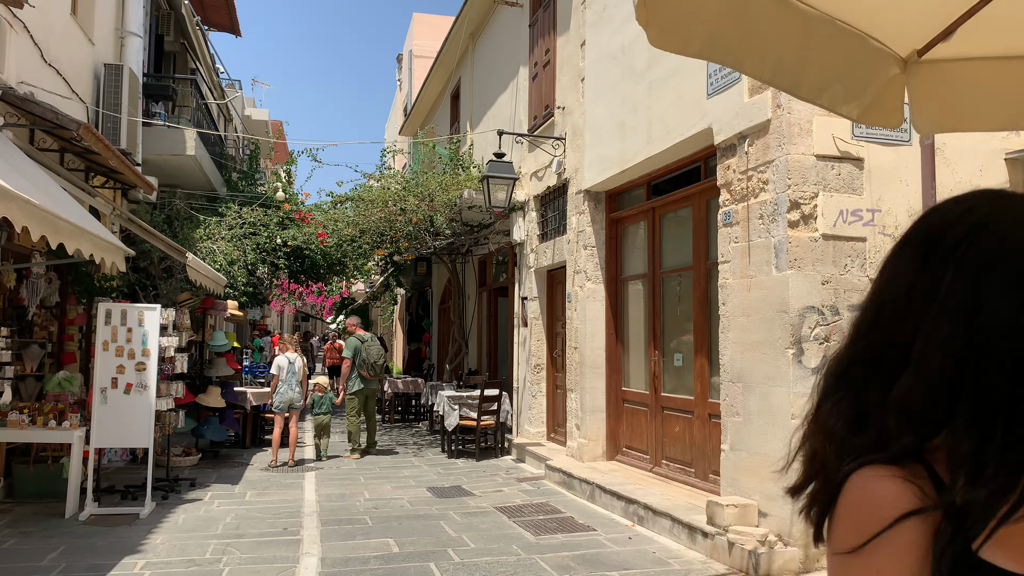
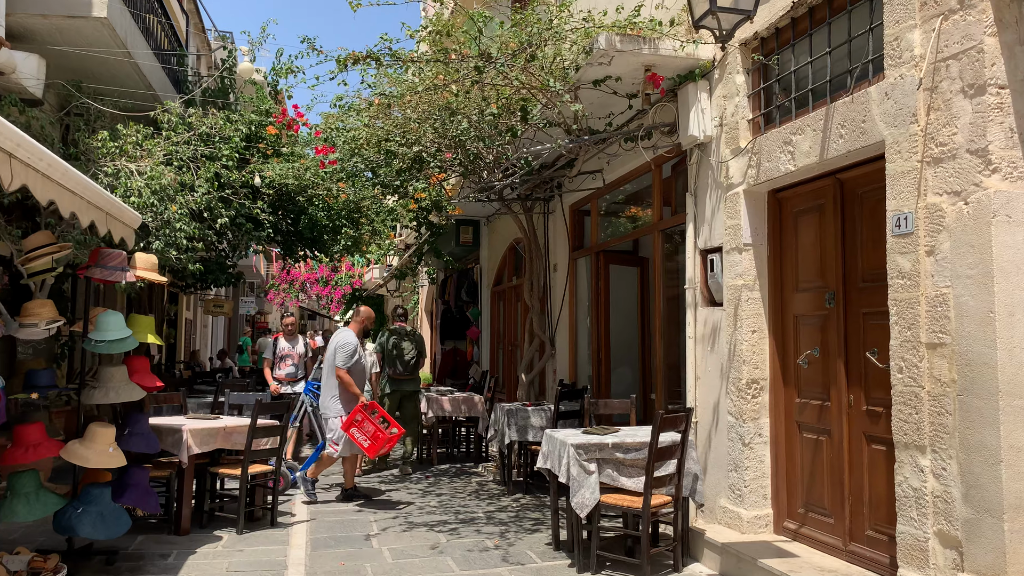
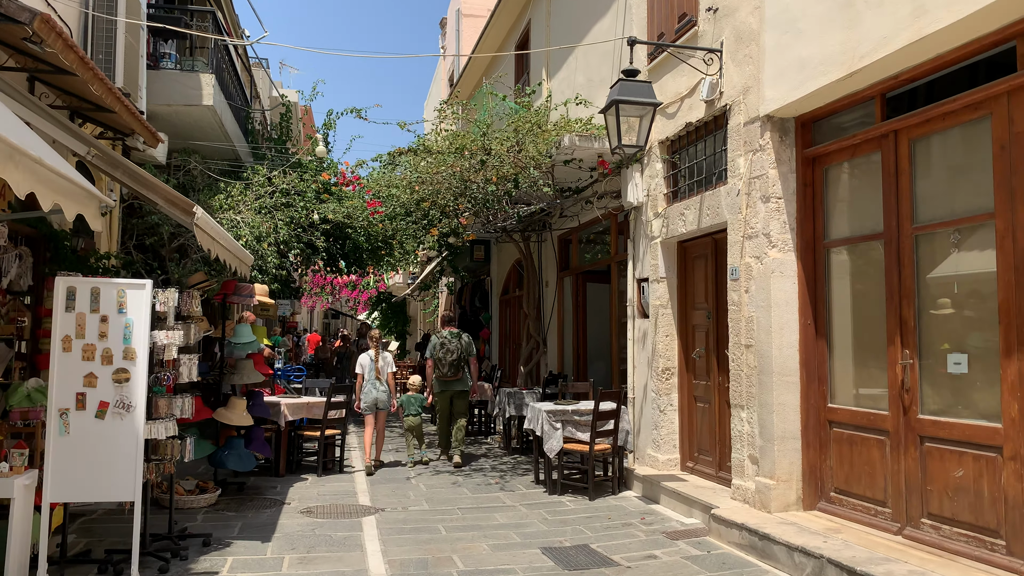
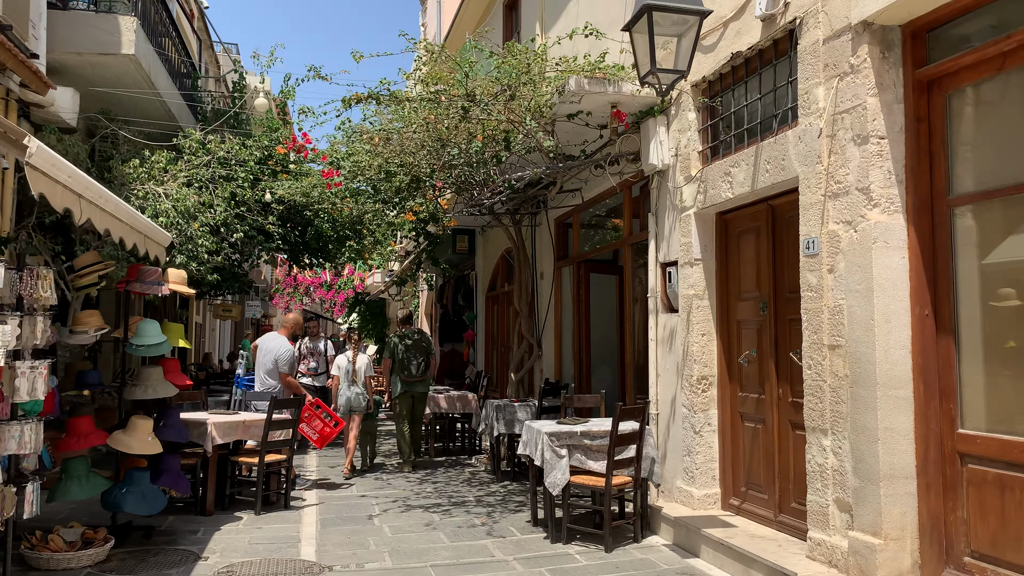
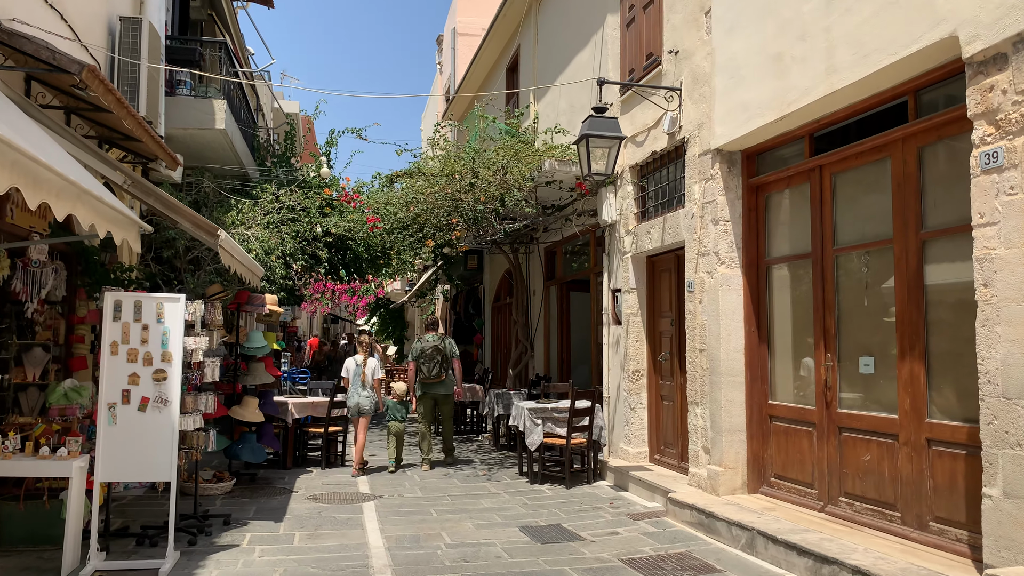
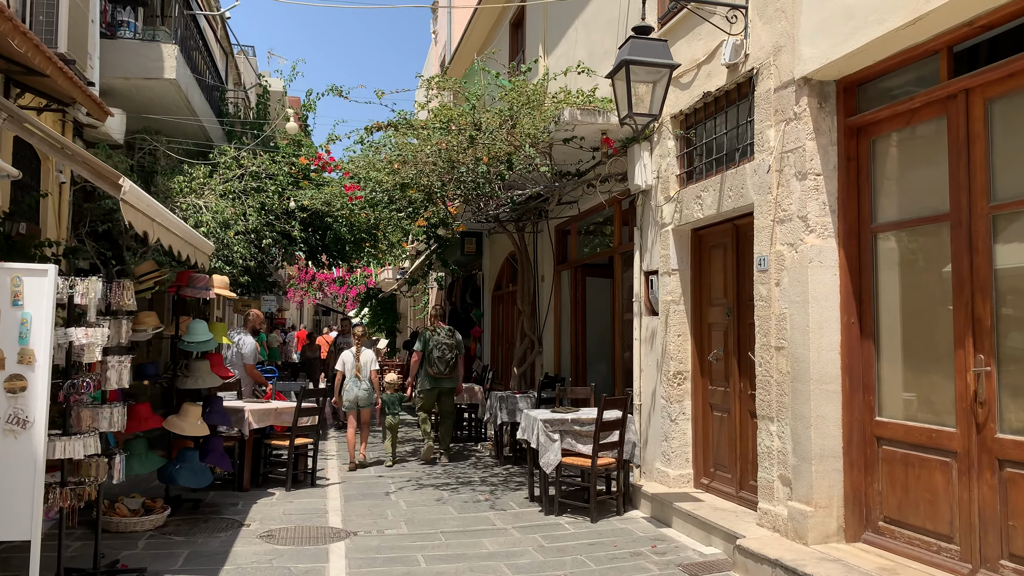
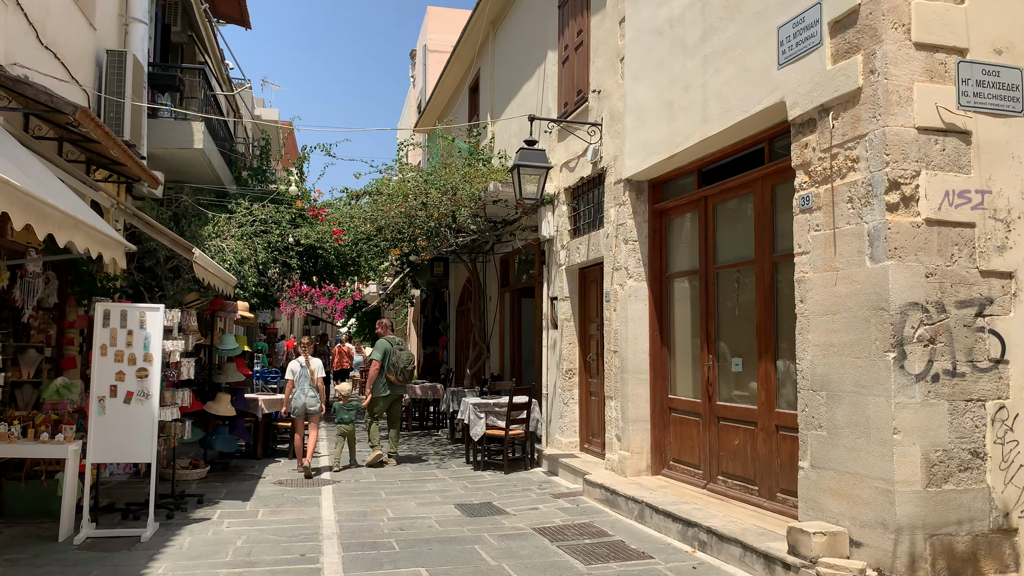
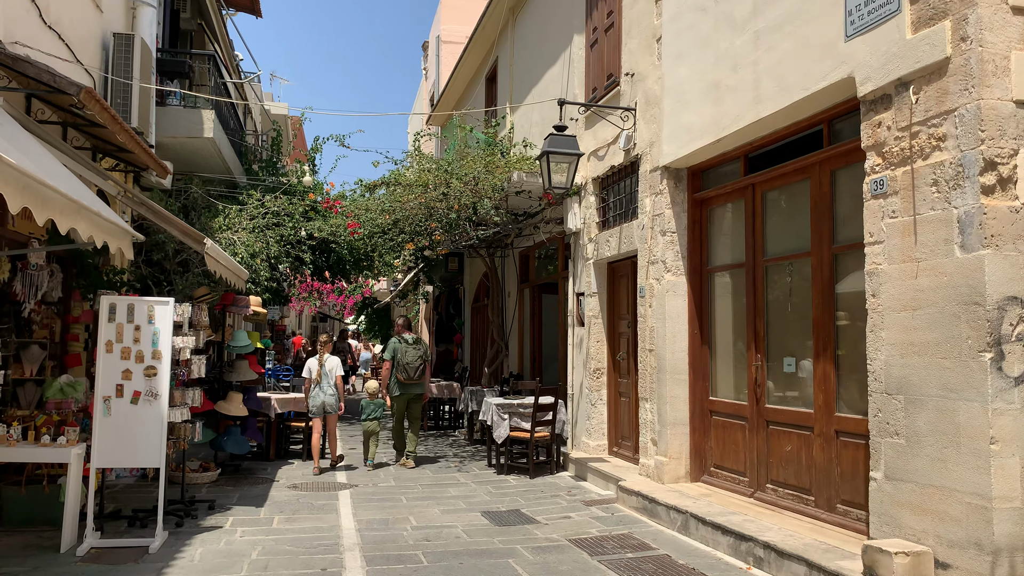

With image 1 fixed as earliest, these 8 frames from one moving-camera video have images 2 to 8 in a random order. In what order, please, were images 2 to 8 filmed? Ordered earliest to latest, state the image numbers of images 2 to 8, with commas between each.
7, 8, 5, 3, 6, 4, 2
